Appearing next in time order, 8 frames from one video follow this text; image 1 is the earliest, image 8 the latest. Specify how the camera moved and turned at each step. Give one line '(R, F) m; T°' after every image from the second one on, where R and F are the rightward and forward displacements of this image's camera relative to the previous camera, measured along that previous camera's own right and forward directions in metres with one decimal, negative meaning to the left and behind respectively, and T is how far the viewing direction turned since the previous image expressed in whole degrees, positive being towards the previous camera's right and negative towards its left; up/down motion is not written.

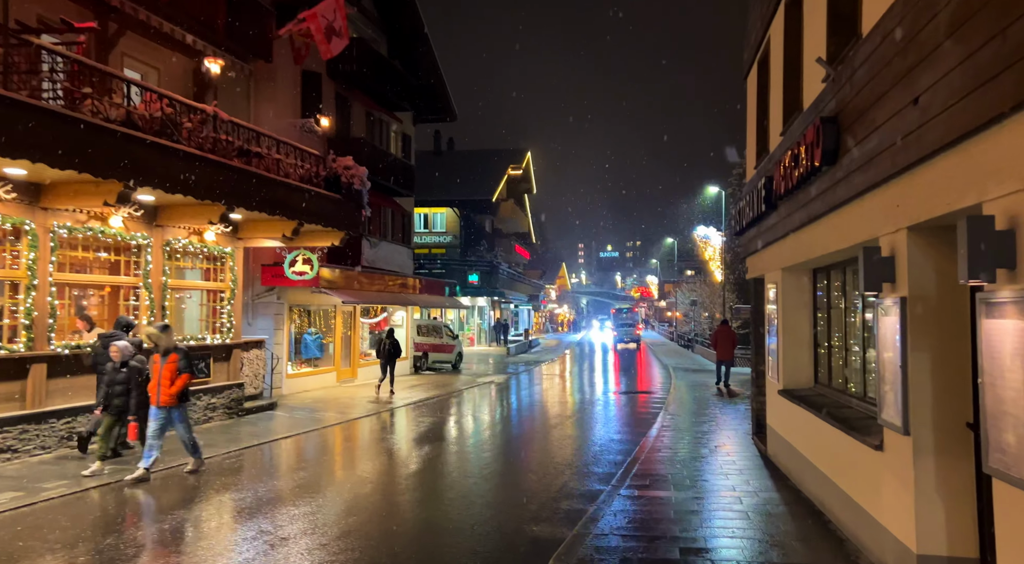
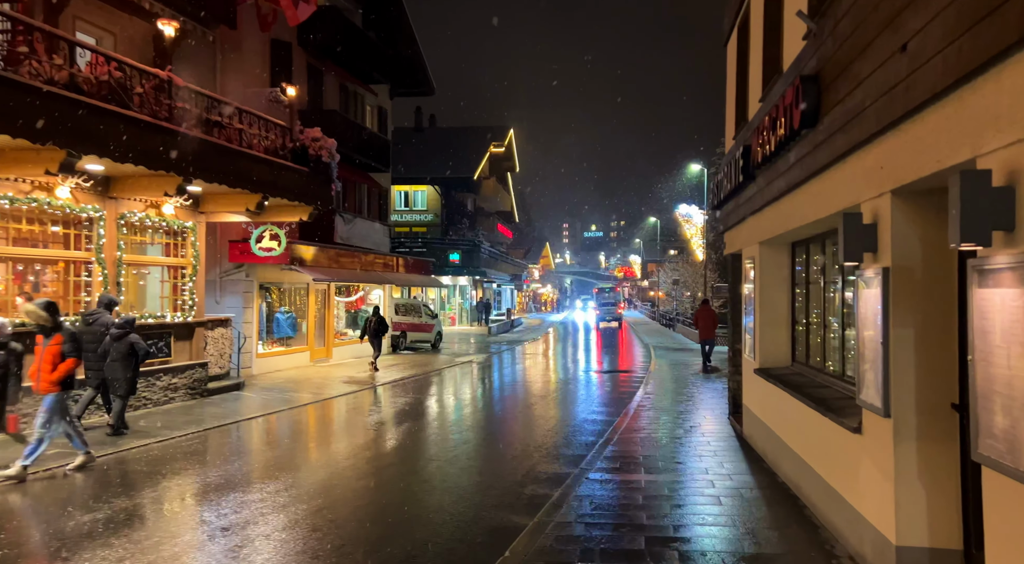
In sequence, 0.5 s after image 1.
(+0.2, +0.4) m; +1°
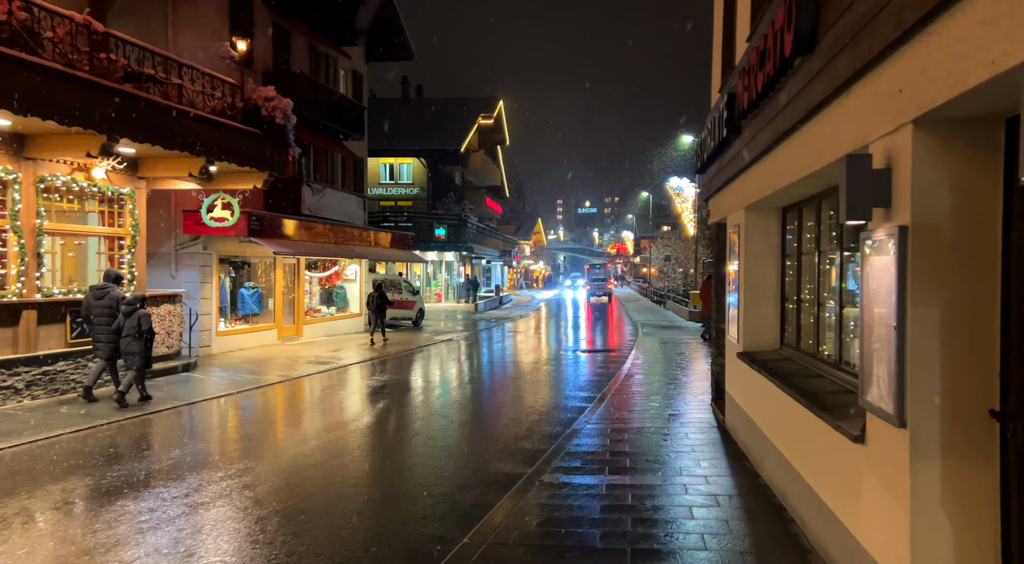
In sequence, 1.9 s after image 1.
(+0.5, +1.1) m; 0°
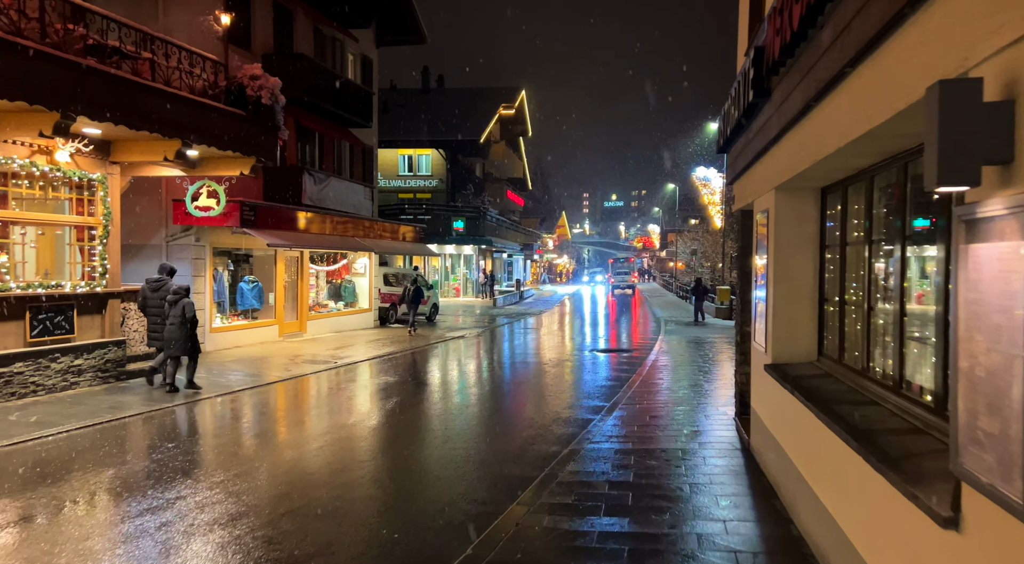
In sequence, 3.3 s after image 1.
(+0.4, +1.2) m; -2°
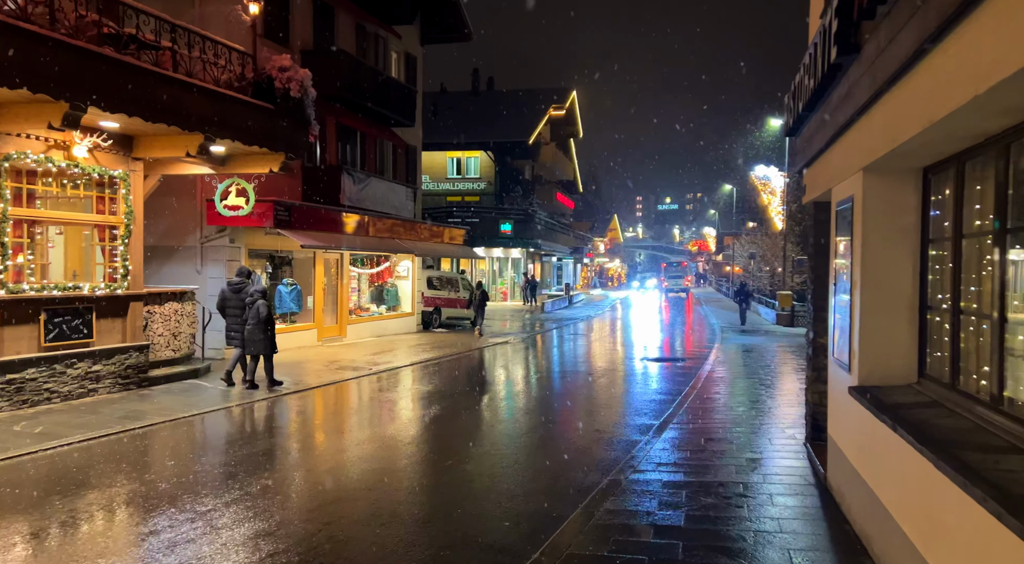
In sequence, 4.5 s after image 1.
(+0.2, +1.0) m; -4°
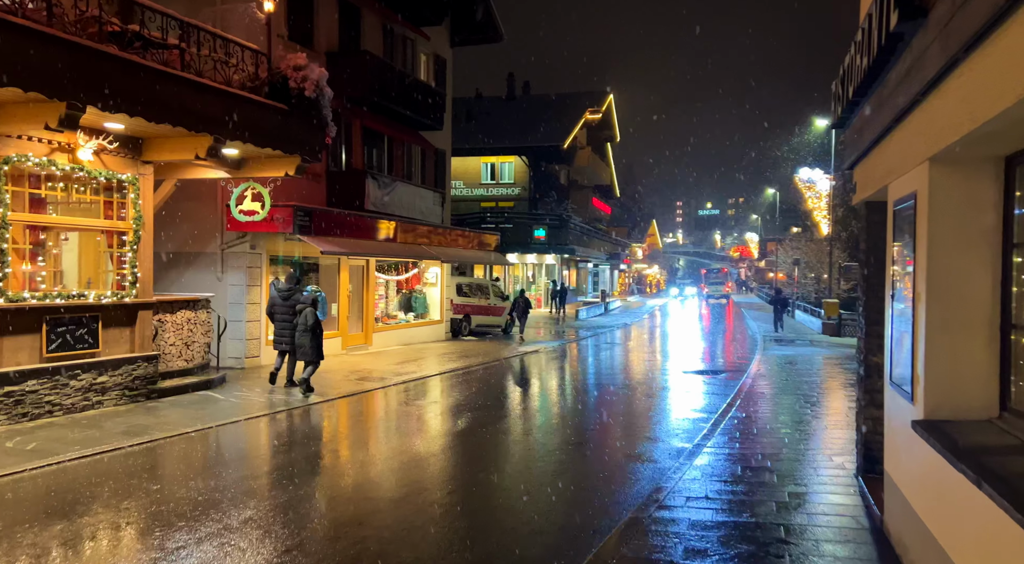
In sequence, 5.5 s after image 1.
(+0.3, +0.7) m; -3°
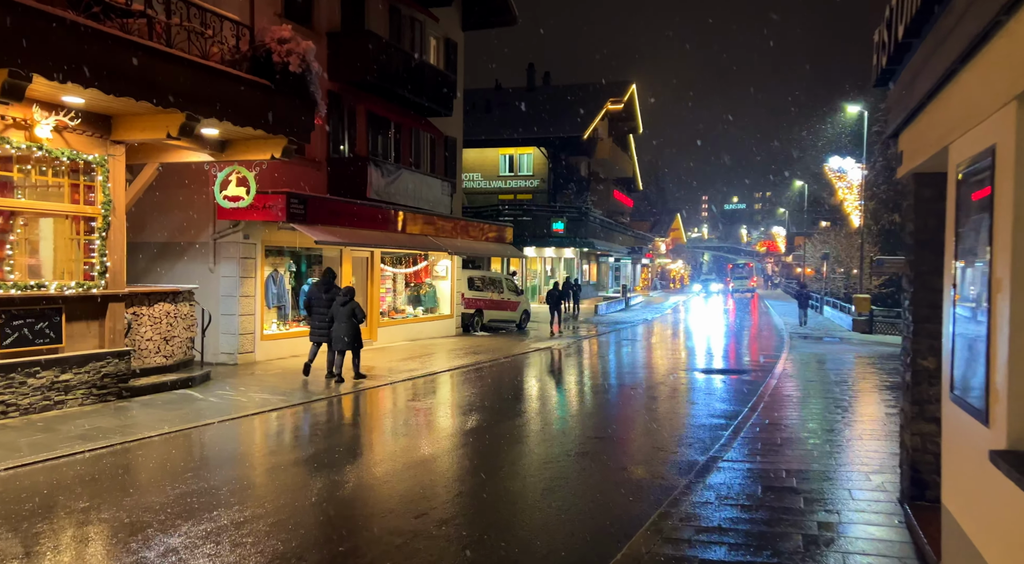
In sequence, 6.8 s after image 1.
(+0.4, +1.0) m; -2°
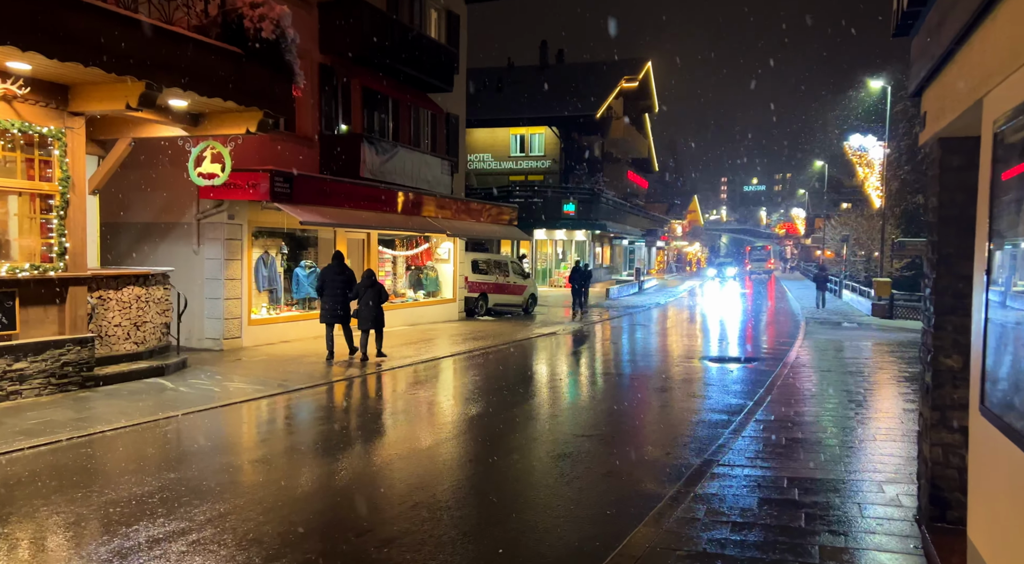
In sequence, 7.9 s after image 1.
(+0.4, +0.7) m; -1°
